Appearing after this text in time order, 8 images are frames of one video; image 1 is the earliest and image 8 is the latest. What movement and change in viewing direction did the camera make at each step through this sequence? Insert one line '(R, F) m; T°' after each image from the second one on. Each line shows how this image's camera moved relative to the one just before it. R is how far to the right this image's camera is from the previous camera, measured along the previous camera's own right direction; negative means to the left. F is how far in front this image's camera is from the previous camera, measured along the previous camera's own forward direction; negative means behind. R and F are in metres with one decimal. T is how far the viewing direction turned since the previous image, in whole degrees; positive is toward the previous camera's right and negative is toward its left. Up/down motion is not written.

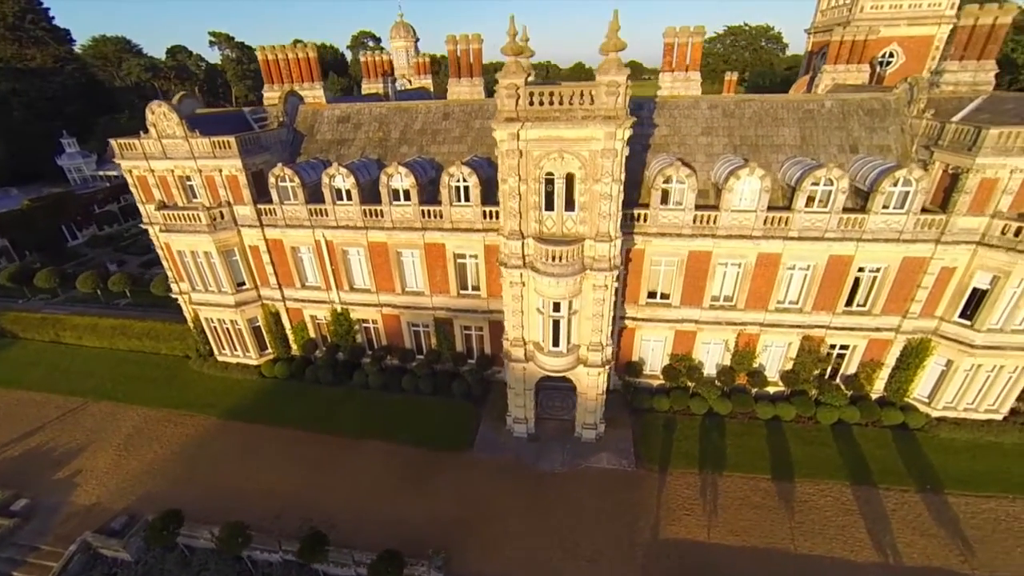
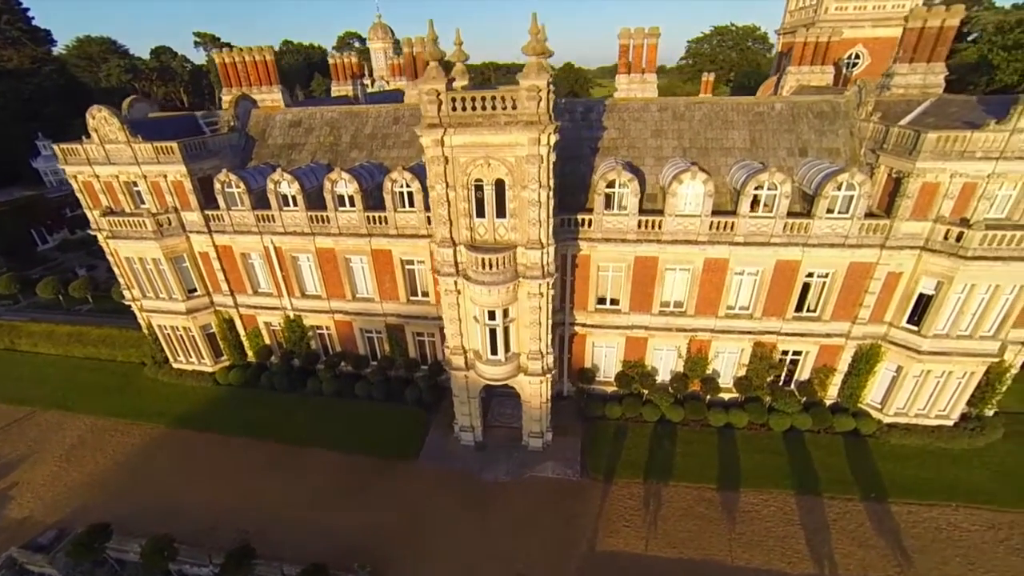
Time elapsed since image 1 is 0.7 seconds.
(+3.4, +0.4) m; 0°
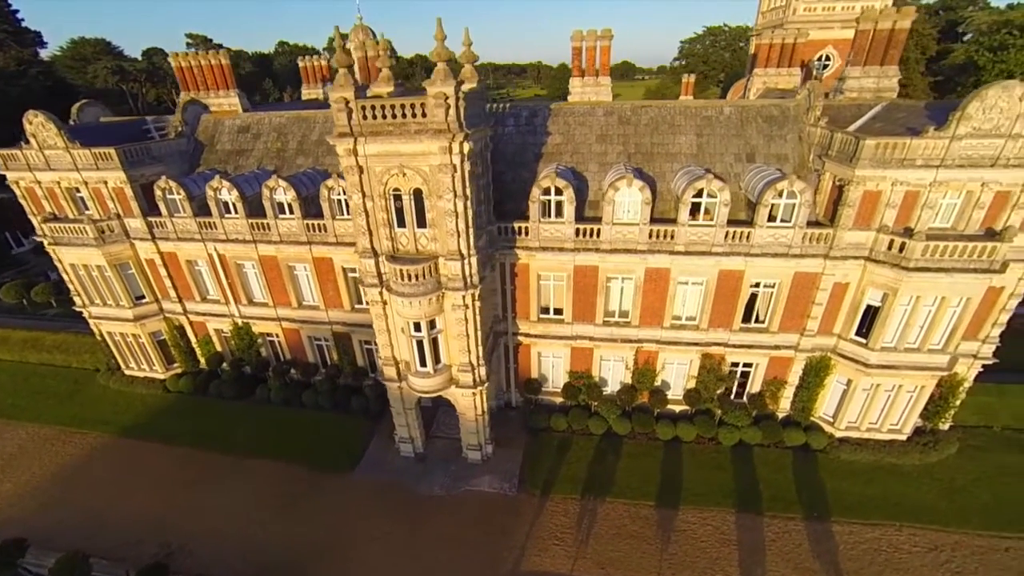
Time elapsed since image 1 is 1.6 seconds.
(+4.0, +0.6) m; -1°
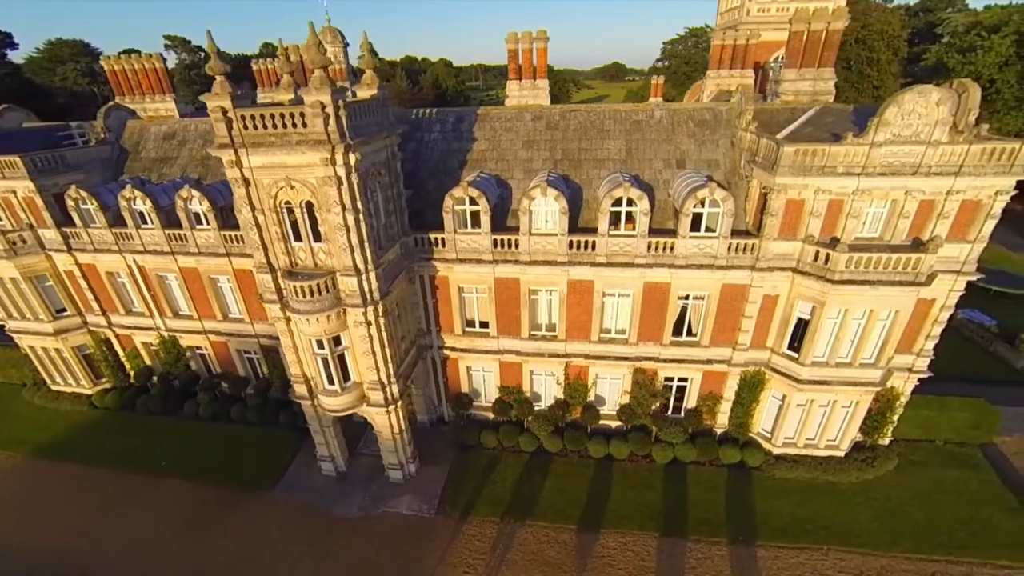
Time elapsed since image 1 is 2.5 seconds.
(+4.6, +1.0) m; 0°
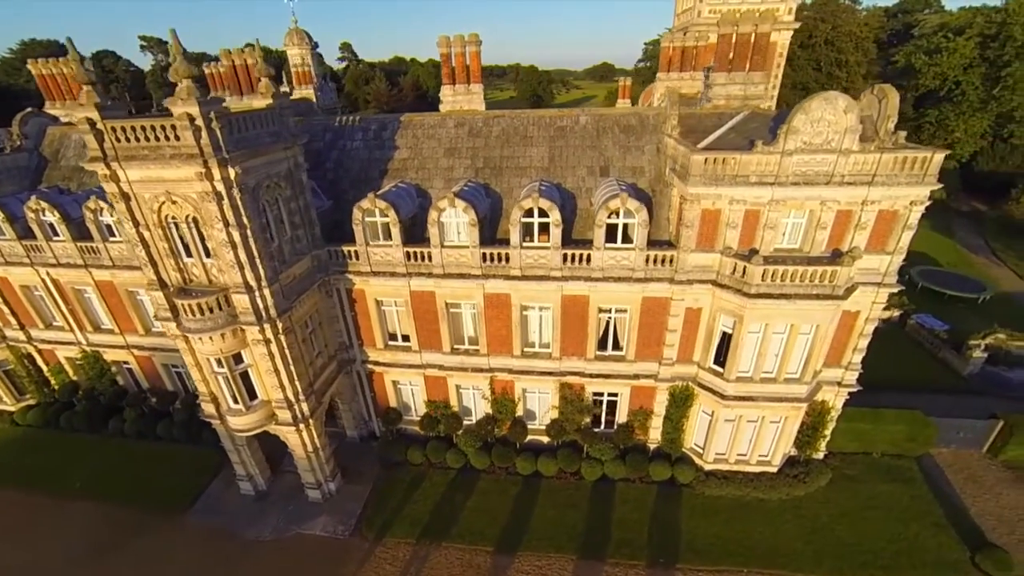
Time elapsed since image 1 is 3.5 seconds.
(+4.4, +0.8) m; +1°
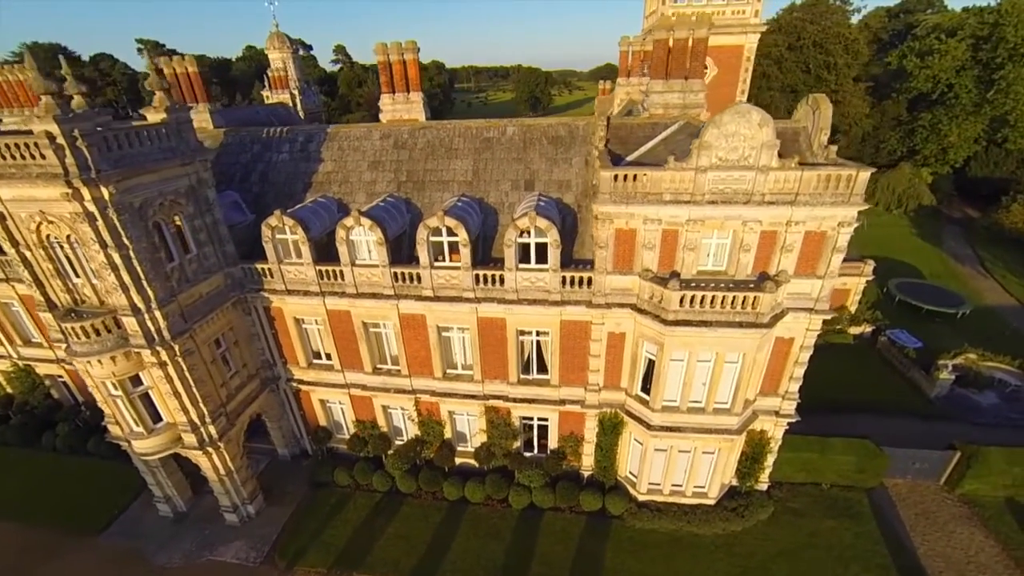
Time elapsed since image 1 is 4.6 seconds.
(+4.7, +1.1) m; -1°
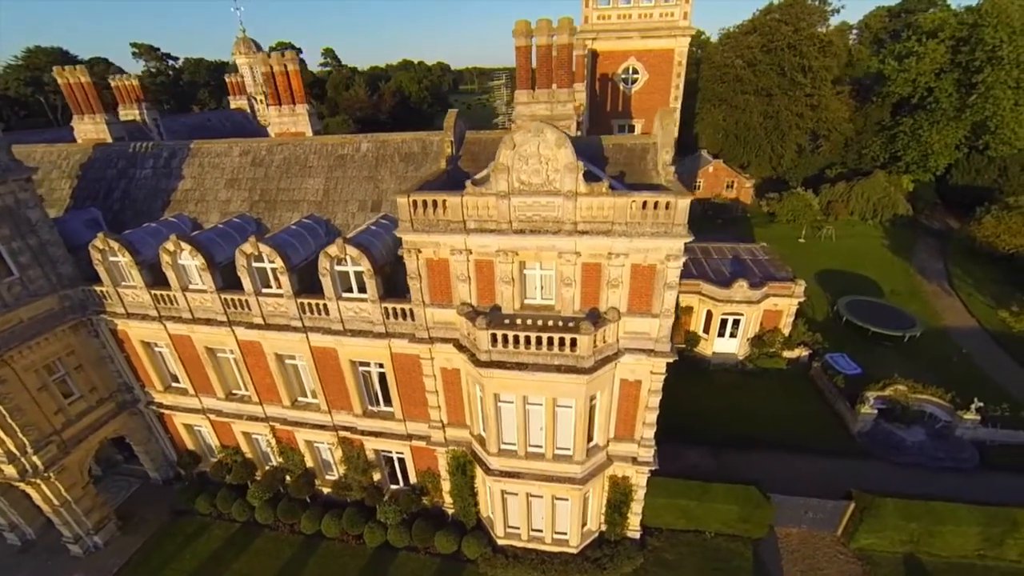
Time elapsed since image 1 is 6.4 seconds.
(+8.4, +1.7) m; -2°
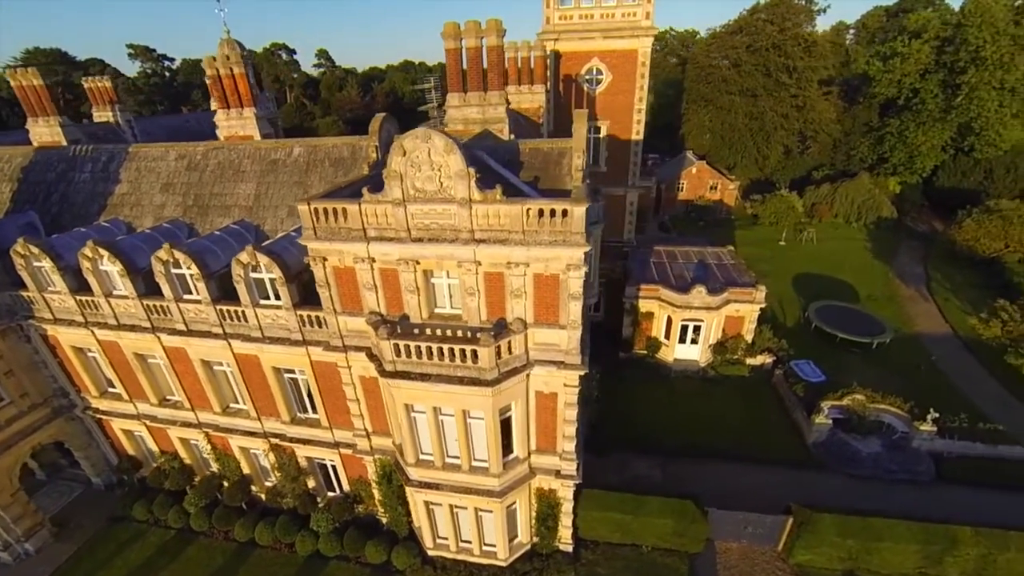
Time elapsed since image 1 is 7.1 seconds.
(+3.7, +0.4) m; -1°
